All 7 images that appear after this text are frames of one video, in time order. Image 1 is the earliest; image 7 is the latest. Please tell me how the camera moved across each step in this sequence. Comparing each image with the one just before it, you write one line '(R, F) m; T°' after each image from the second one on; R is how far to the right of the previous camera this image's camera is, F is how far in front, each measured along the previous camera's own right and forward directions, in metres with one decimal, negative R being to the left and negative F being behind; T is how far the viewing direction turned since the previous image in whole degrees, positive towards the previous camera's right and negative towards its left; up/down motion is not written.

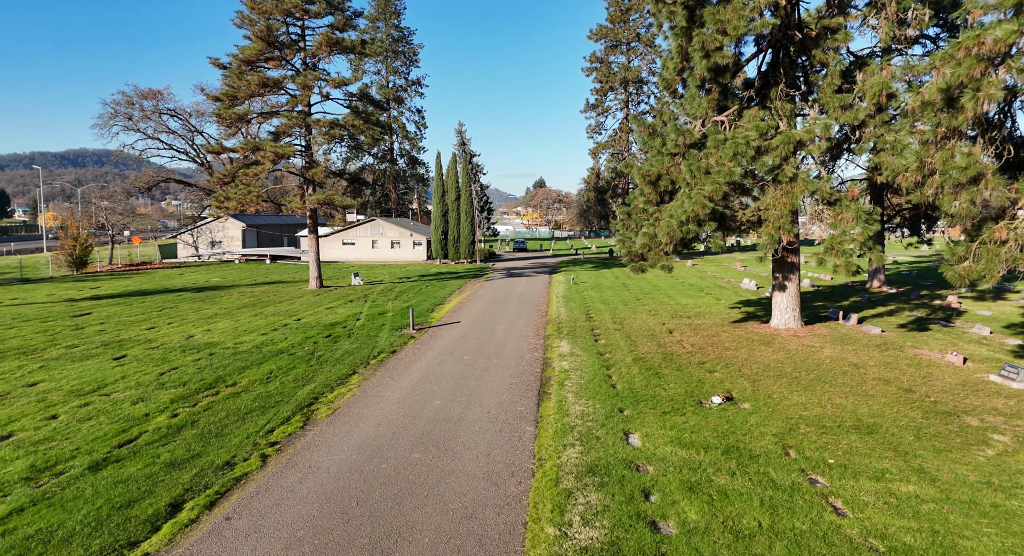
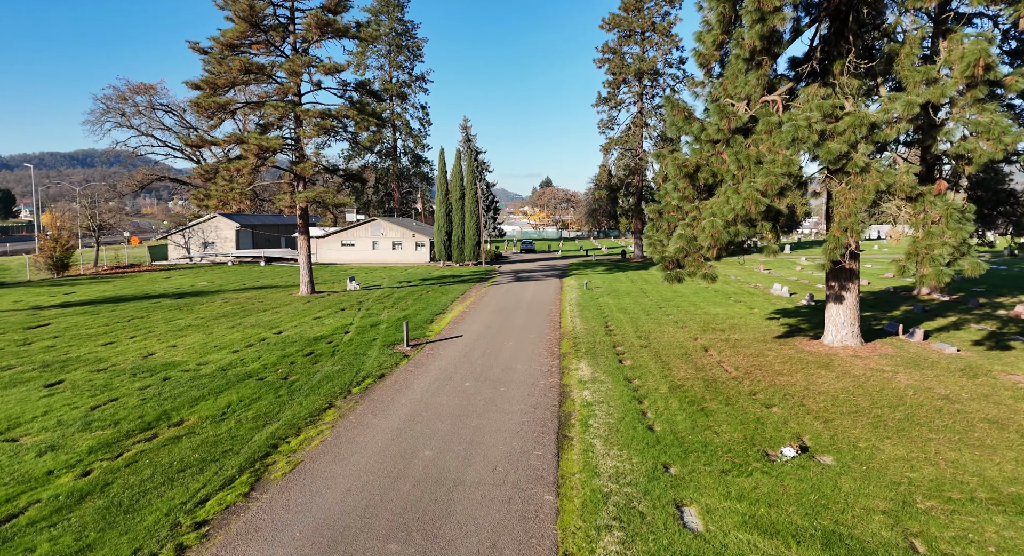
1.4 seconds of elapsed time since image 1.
(-0.1, +2.2) m; -1°
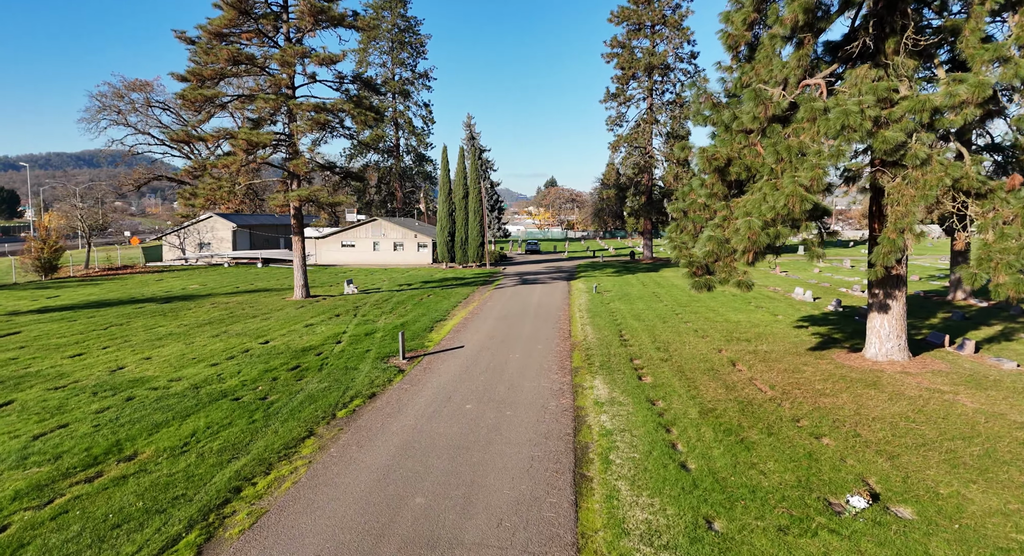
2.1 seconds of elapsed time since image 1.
(-0.1, +1.3) m; 0°
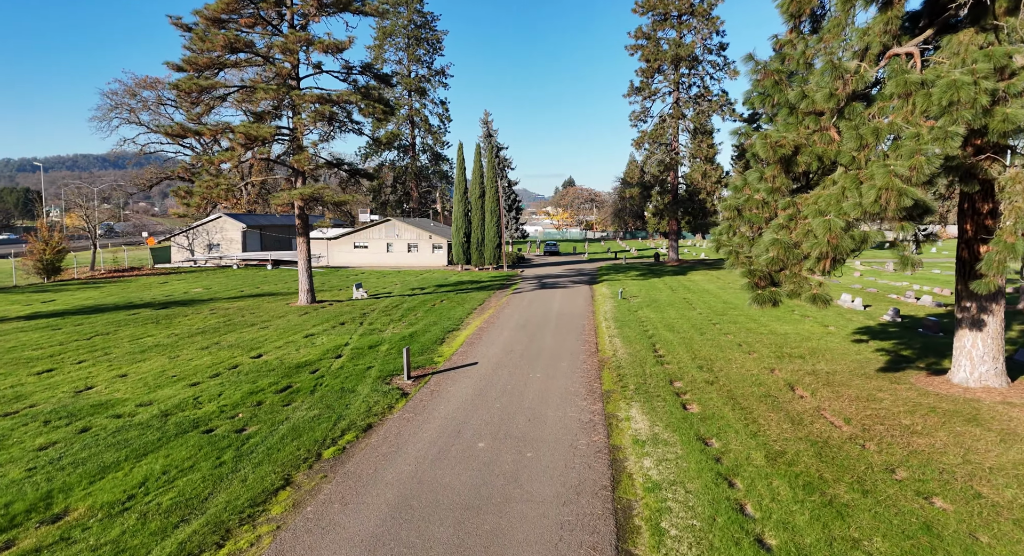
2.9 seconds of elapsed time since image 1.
(-0.1, +1.7) m; -2°
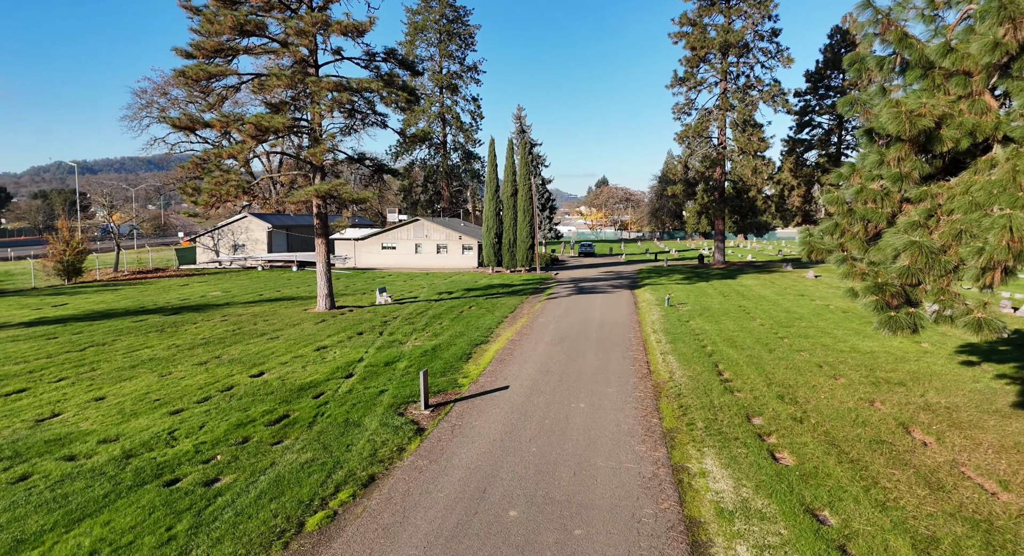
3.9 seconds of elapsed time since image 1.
(-0.1, +2.0) m; -3°
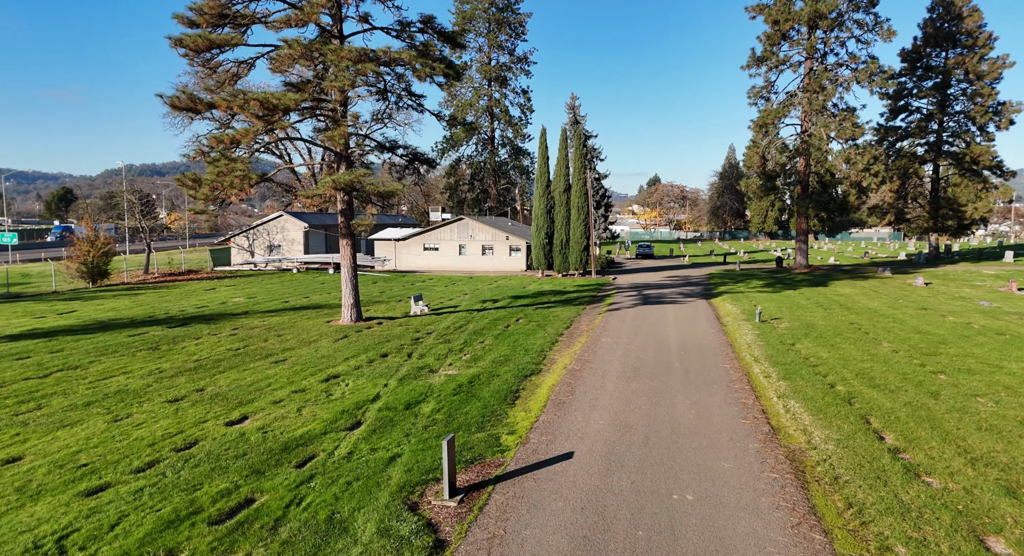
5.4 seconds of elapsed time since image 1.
(-0.3, +3.3) m; -5°
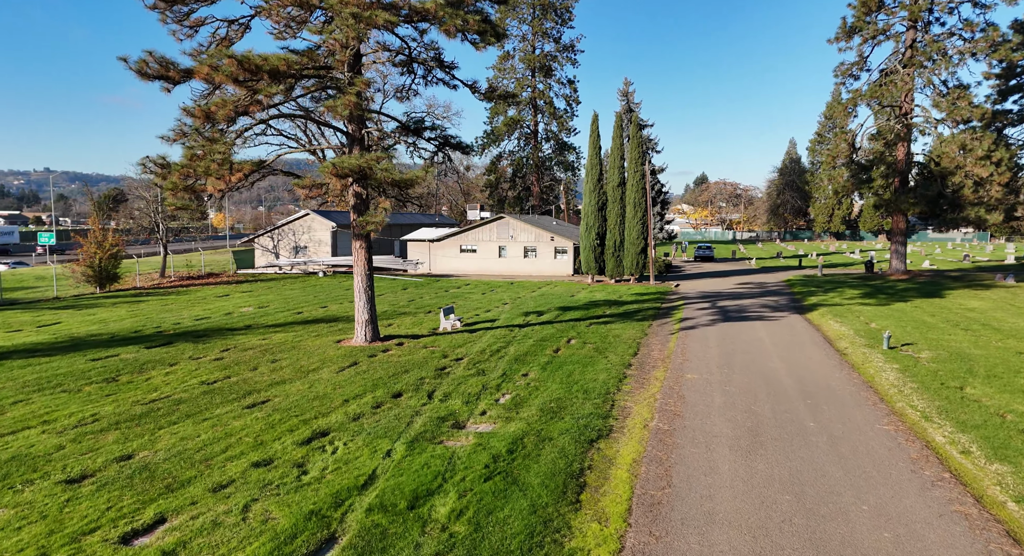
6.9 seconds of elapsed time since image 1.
(-0.3, +3.5) m; -4°
